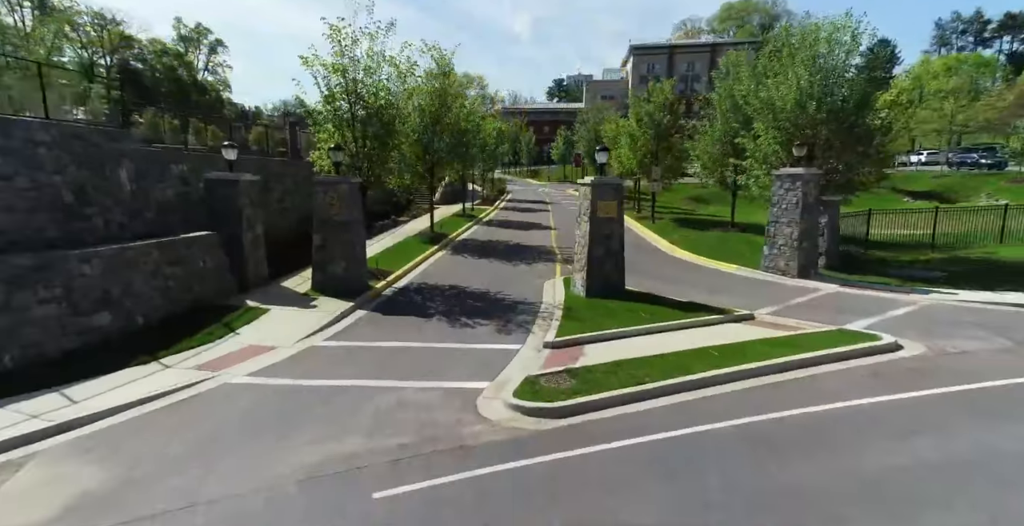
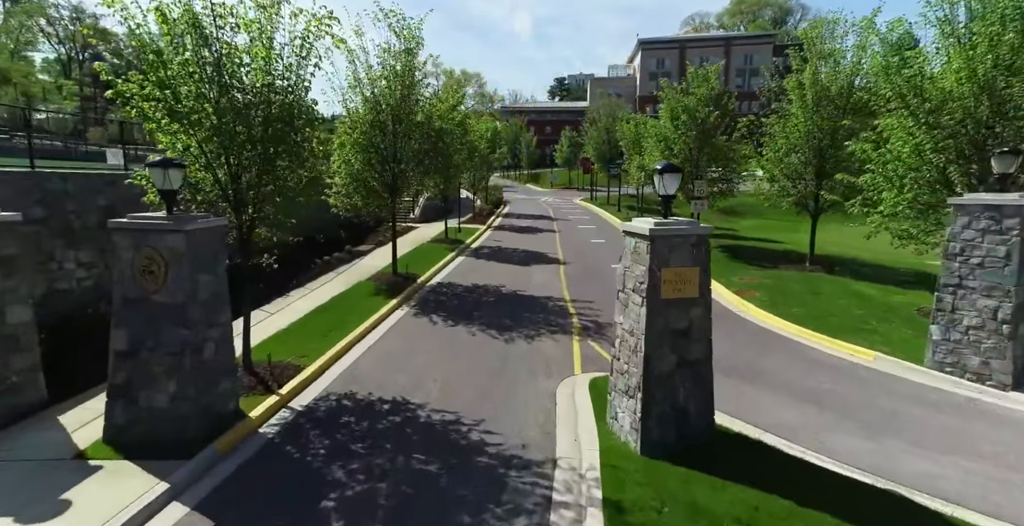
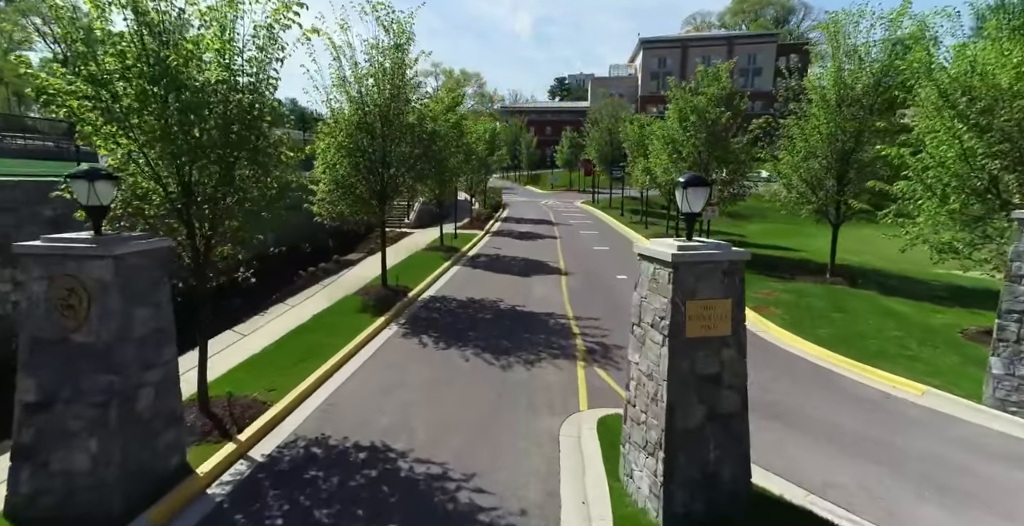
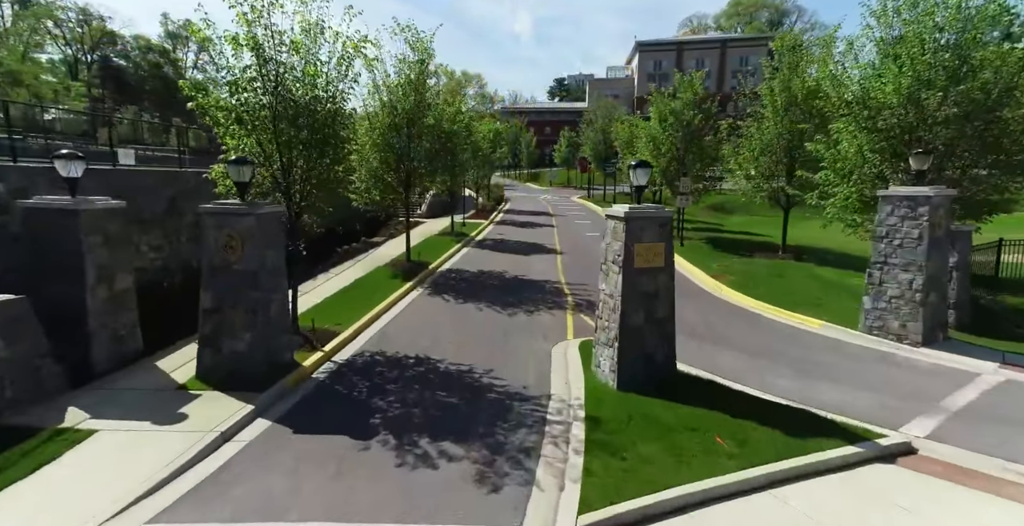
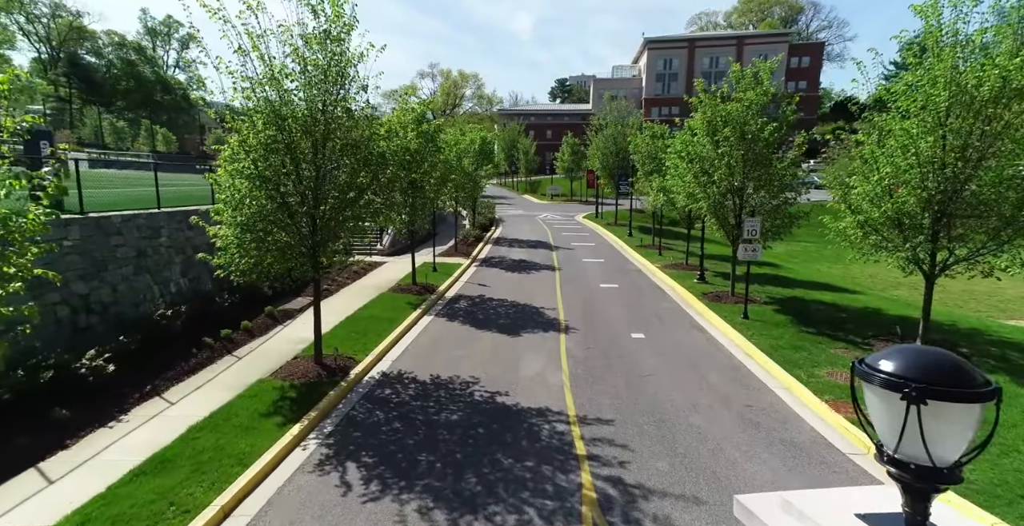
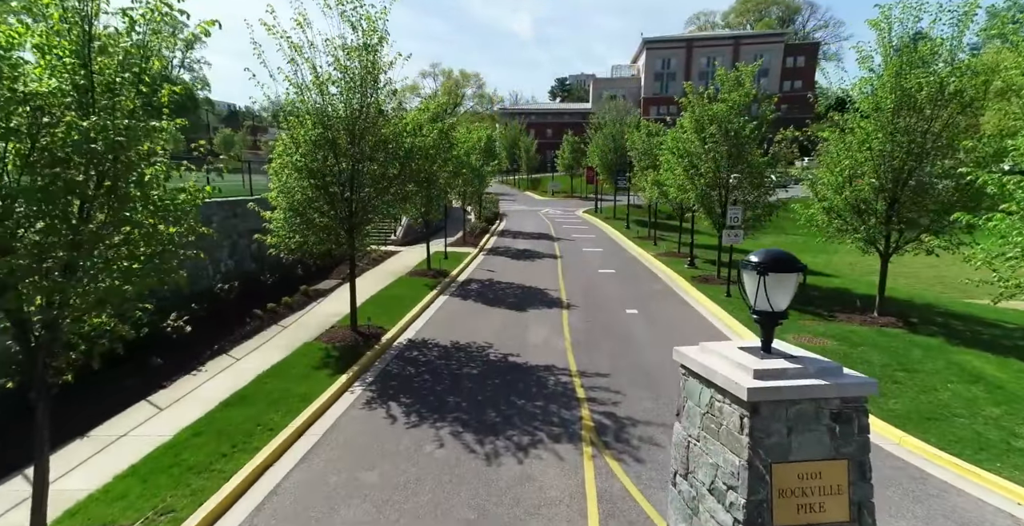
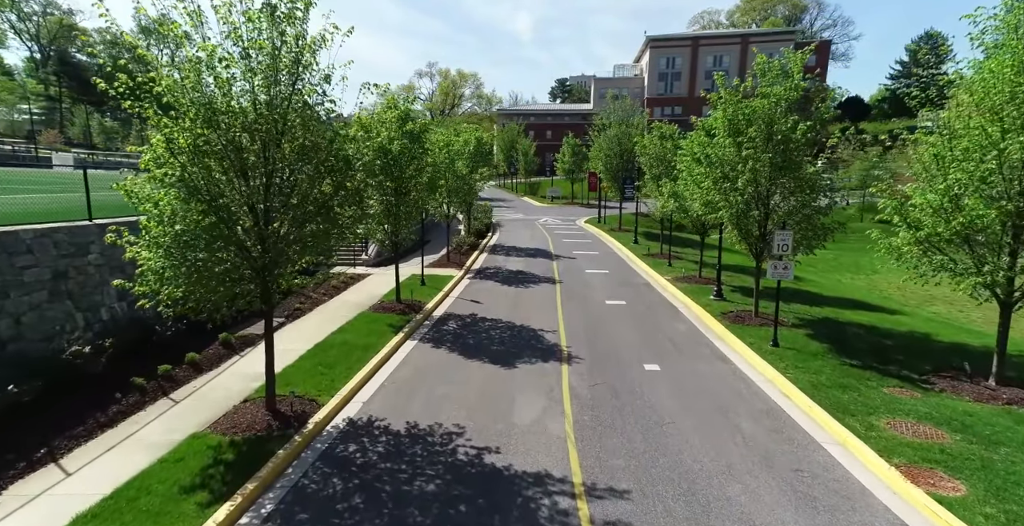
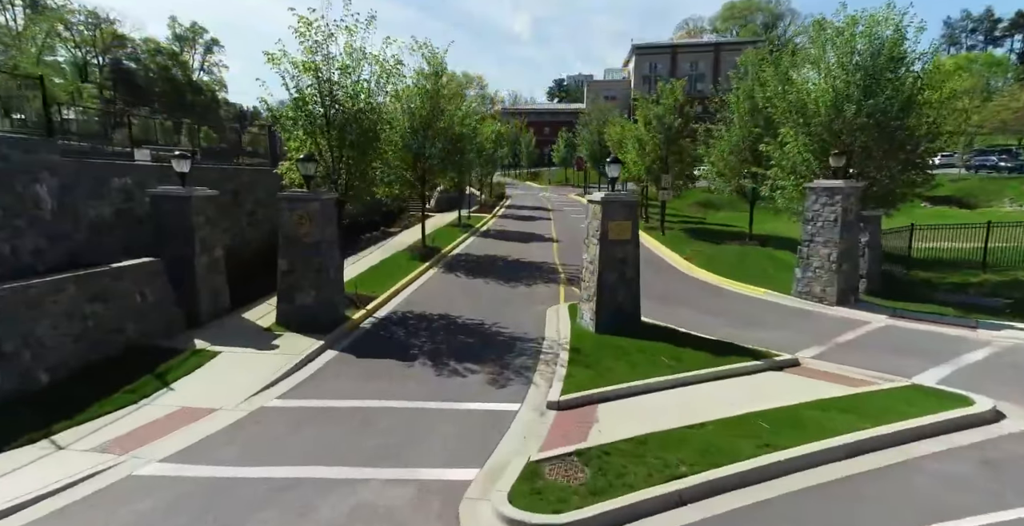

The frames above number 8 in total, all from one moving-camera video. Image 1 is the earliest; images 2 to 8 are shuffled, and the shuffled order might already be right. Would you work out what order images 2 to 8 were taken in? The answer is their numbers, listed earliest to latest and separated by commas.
8, 4, 2, 3, 6, 5, 7
